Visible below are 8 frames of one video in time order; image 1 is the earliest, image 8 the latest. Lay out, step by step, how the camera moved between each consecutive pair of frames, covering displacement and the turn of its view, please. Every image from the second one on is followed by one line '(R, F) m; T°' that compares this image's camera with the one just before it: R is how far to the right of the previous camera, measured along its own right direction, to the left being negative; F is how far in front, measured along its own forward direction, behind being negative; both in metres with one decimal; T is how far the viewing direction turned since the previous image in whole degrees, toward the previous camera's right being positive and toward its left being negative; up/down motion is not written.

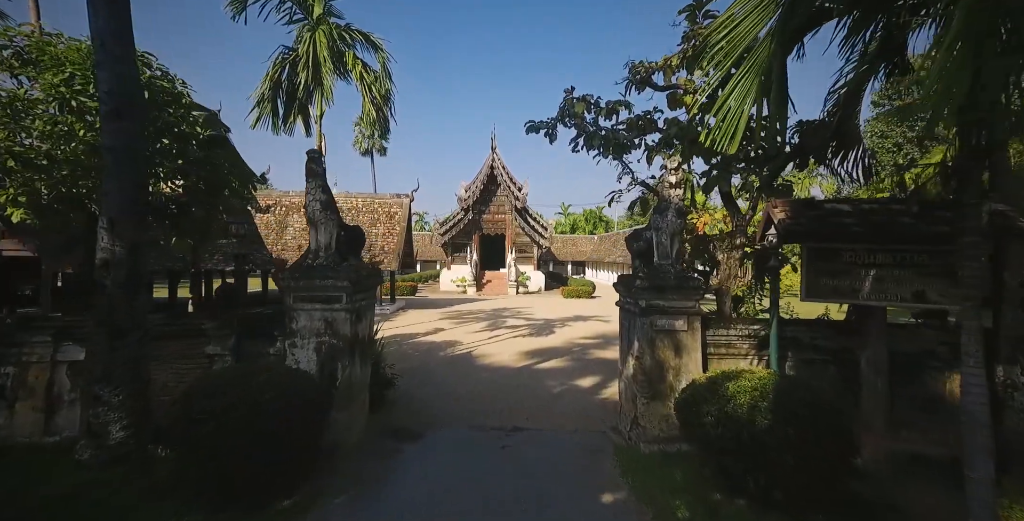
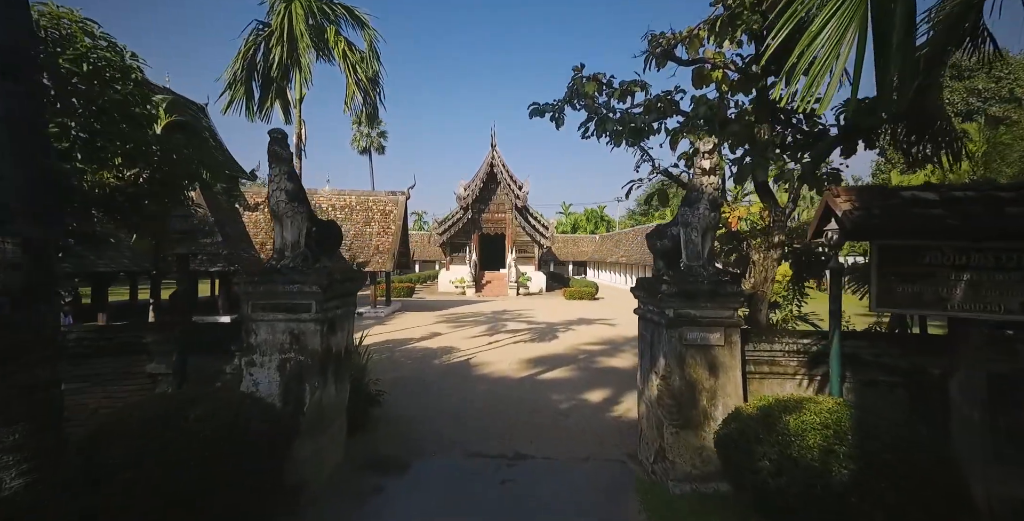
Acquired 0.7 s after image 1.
(0.0, +0.7) m; 0°
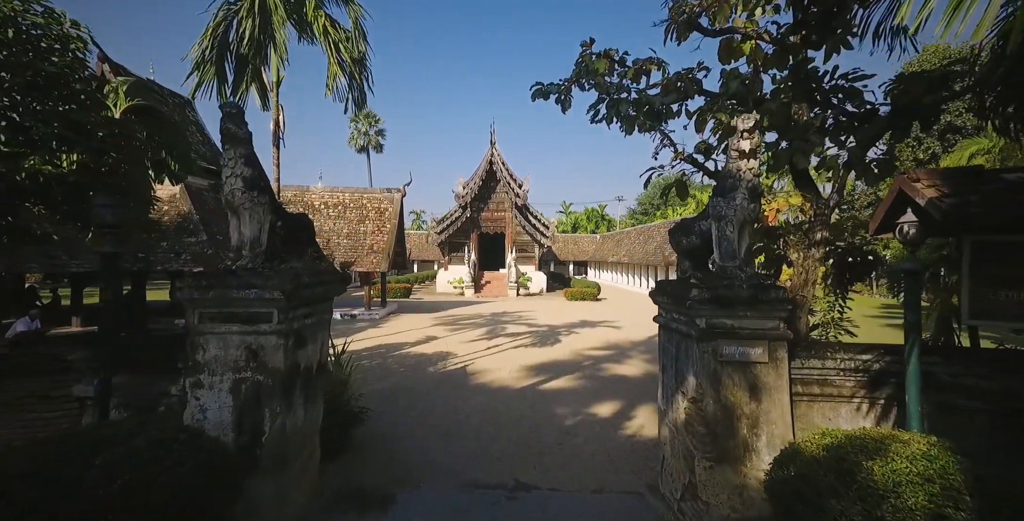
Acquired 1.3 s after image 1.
(0.0, +0.6) m; 0°
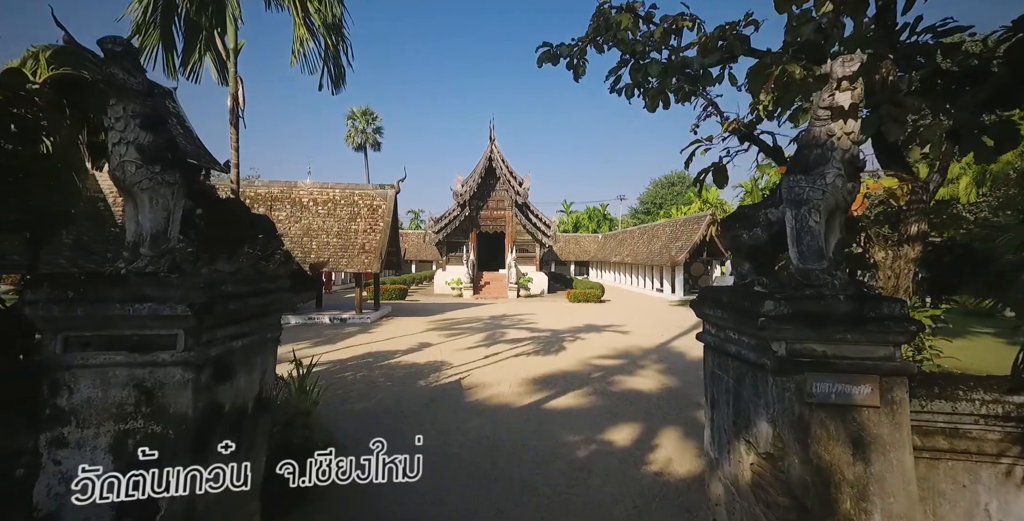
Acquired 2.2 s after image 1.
(0.0, +0.9) m; 0°
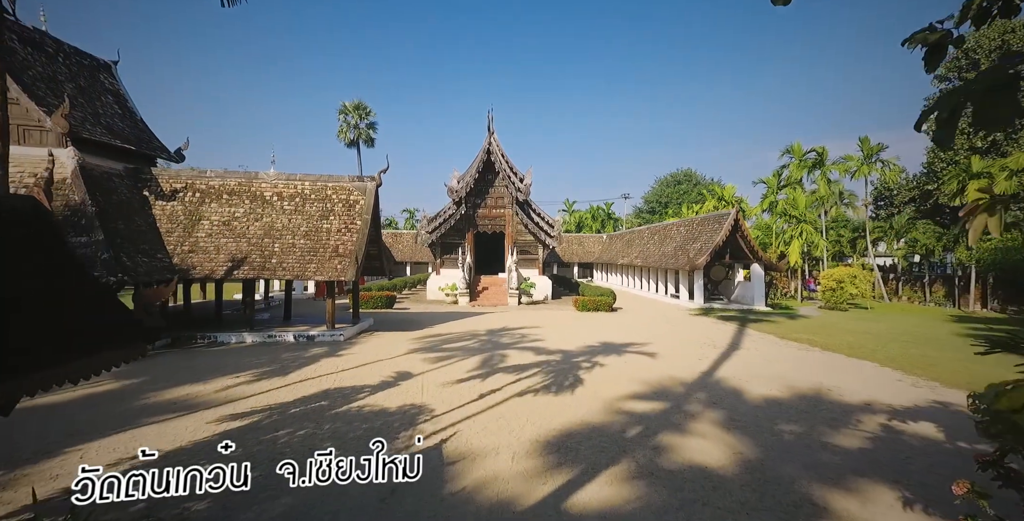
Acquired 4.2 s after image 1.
(0.0, +2.4) m; 0°
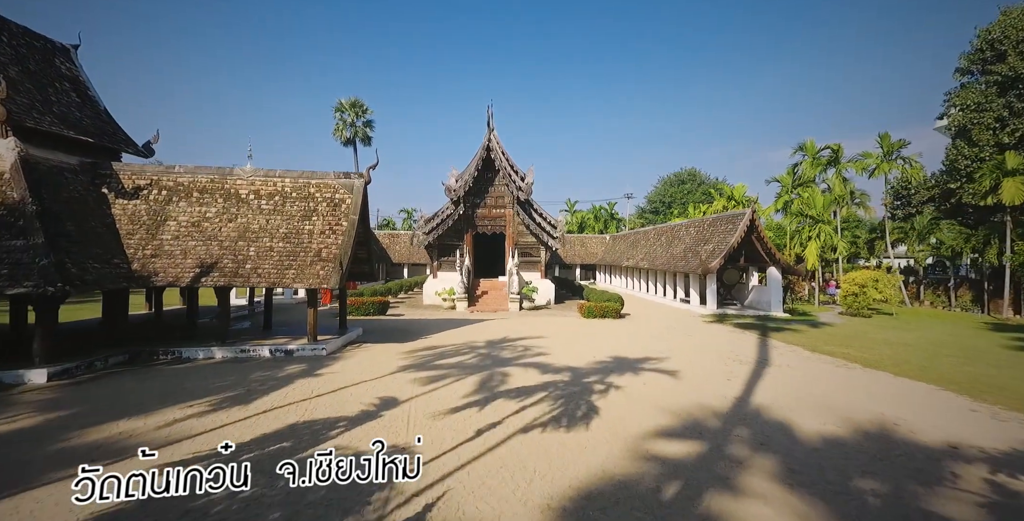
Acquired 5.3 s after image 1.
(0.0, +1.3) m; 0°
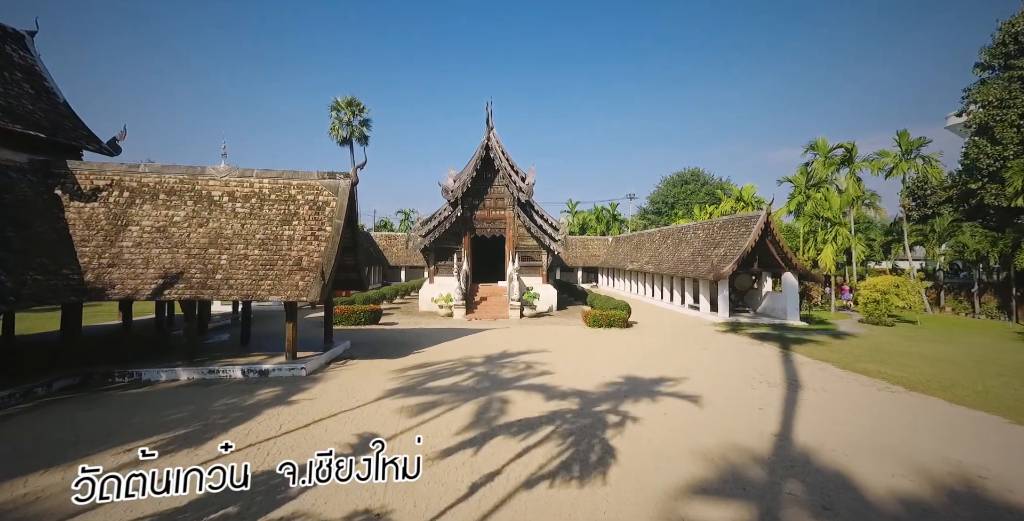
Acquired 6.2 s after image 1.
(0.0, +1.1) m; 0°
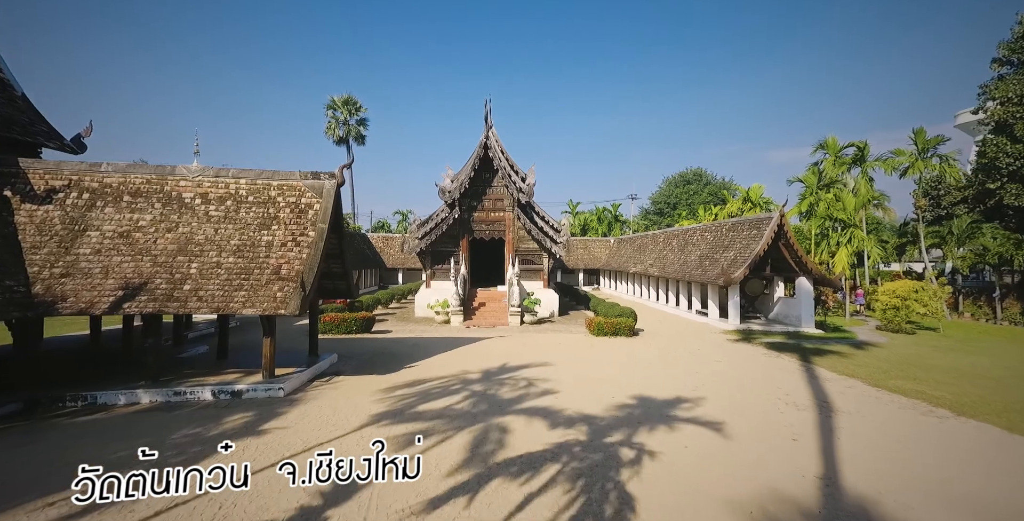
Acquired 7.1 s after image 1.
(0.0, +1.0) m; 0°
